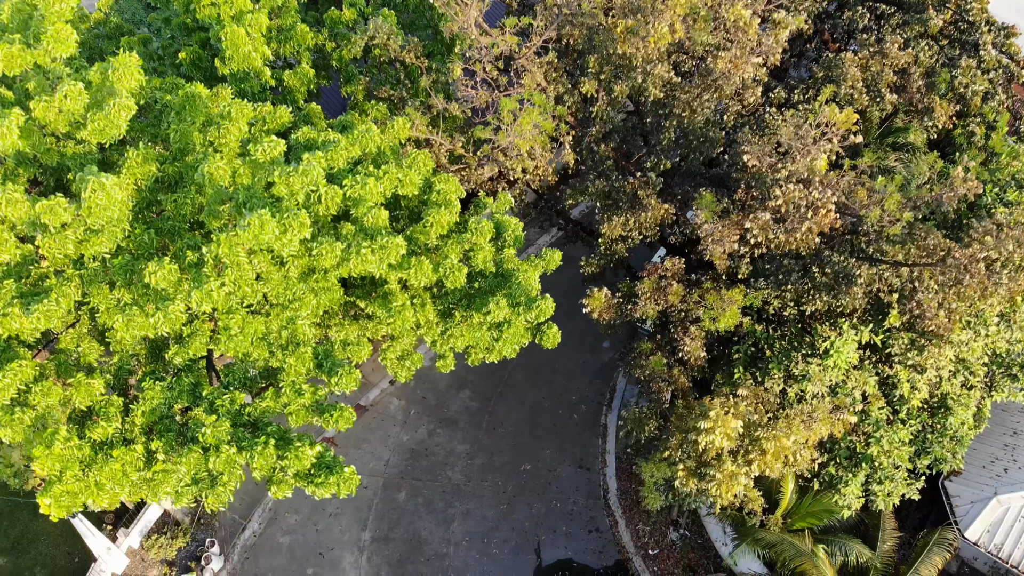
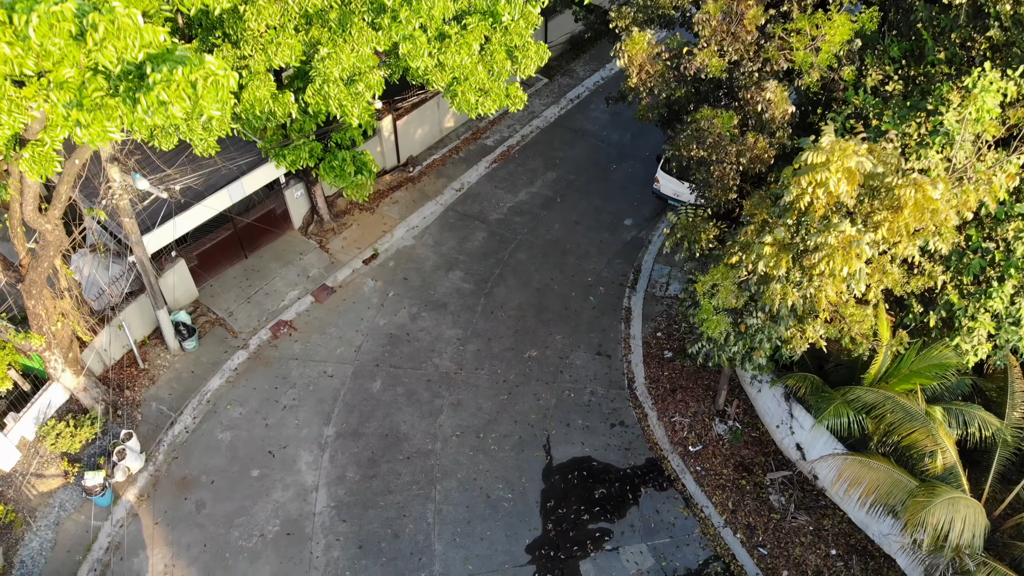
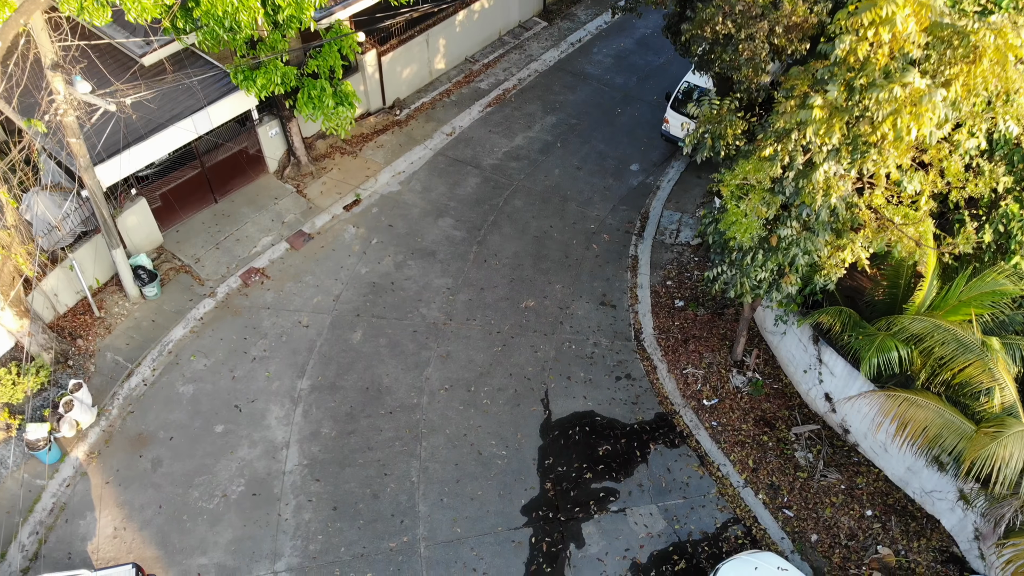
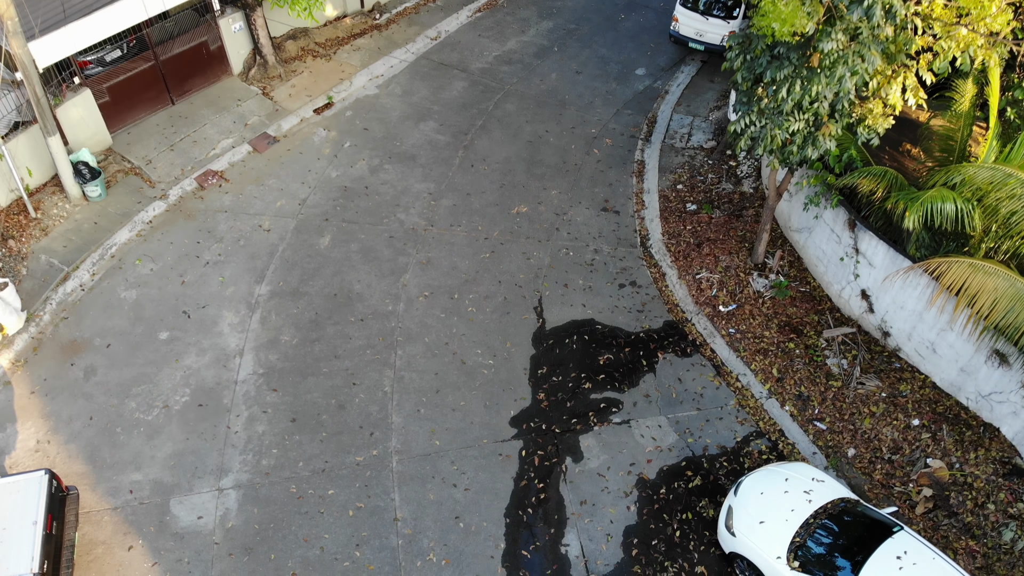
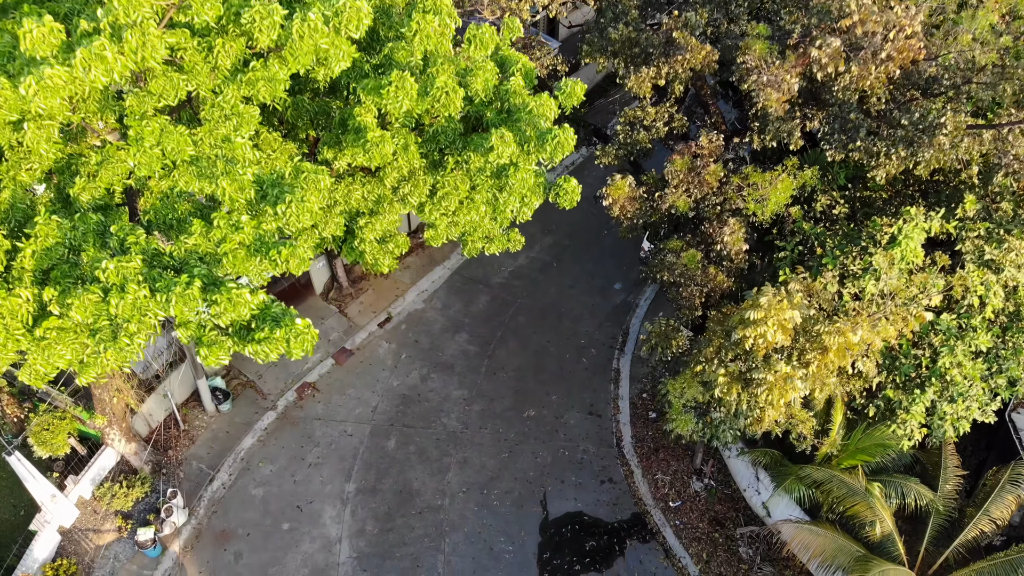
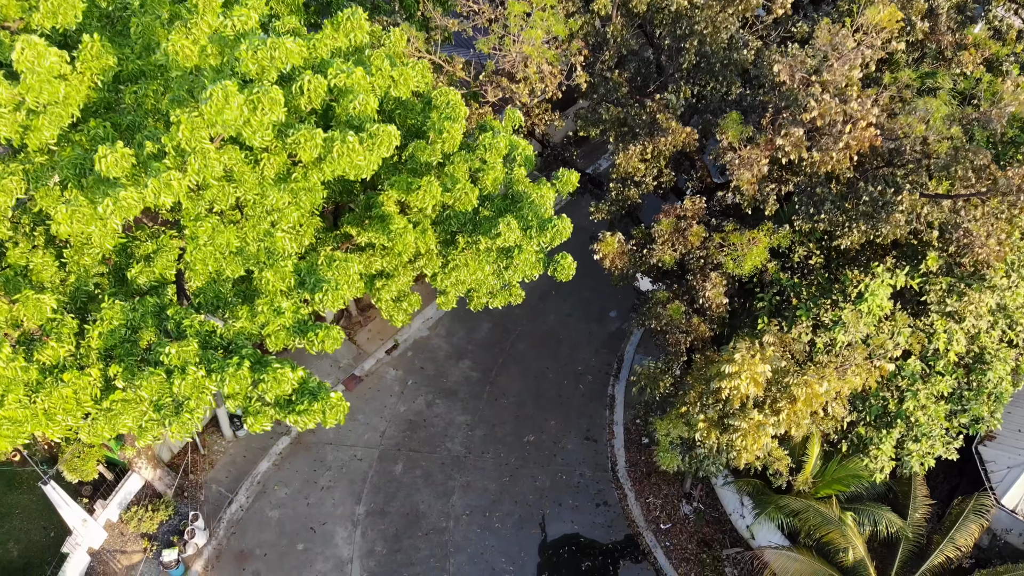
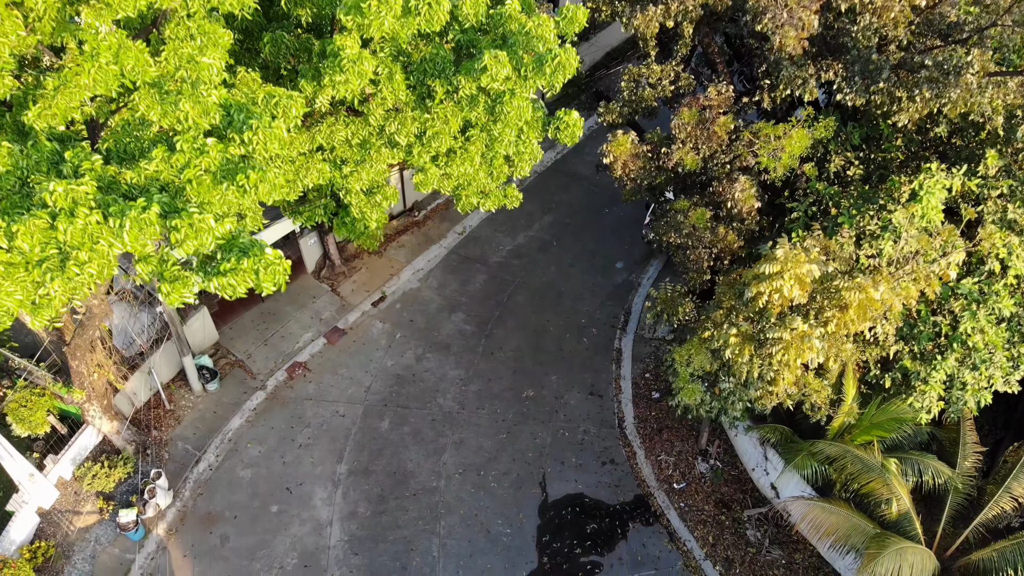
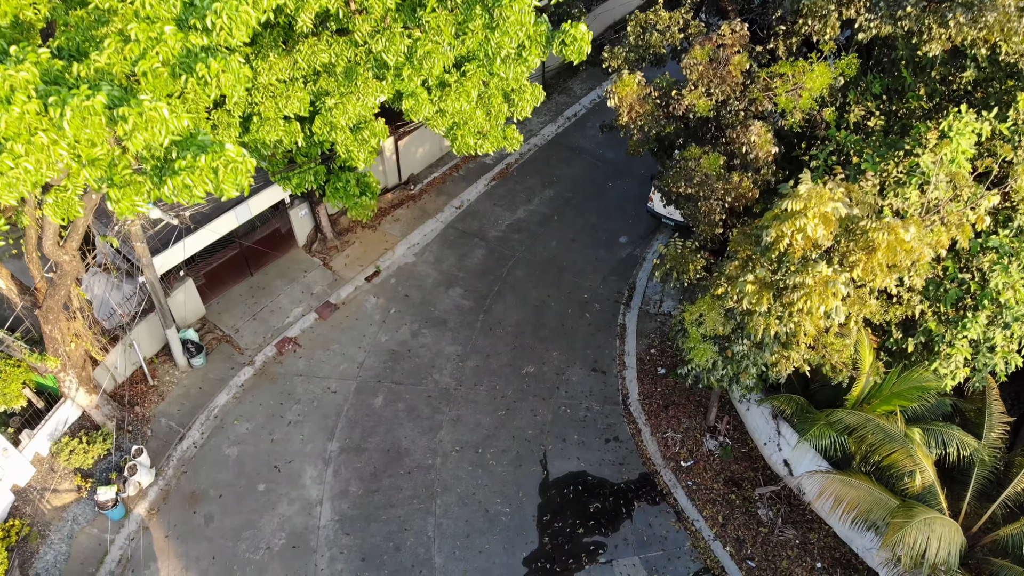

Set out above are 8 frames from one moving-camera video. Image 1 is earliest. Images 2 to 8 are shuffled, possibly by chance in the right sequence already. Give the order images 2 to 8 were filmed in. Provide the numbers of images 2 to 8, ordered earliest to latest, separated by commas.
6, 5, 7, 8, 2, 3, 4
